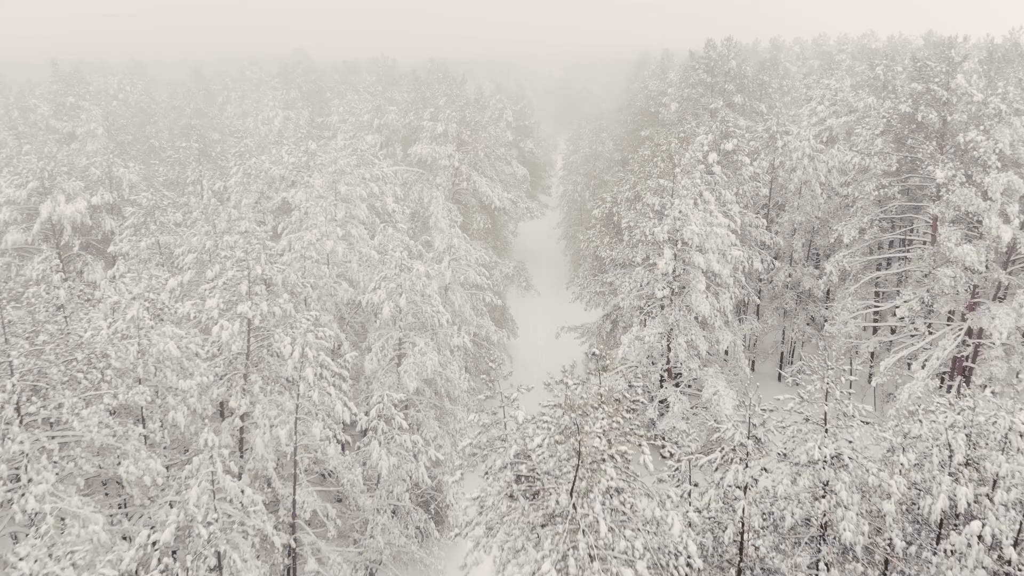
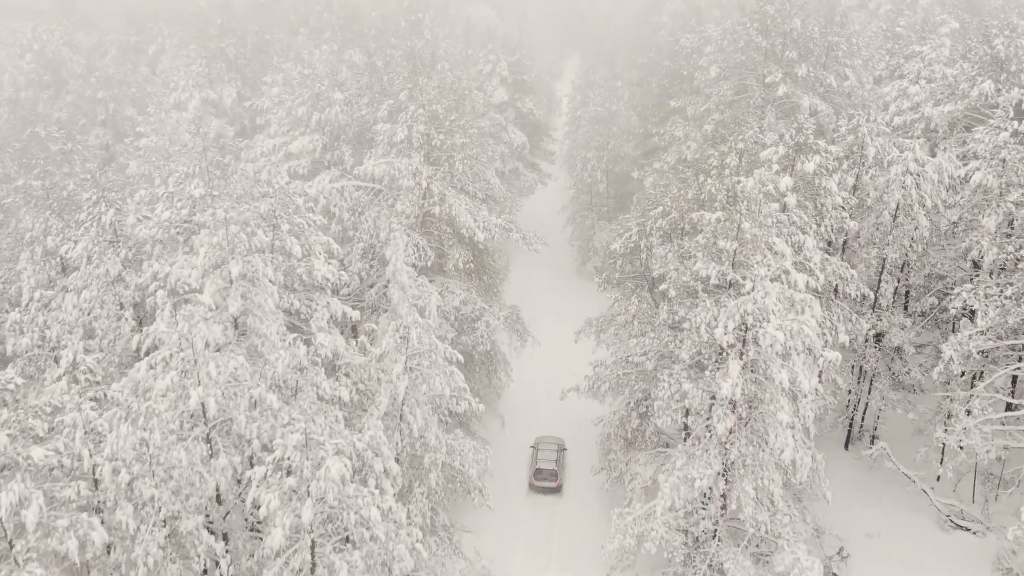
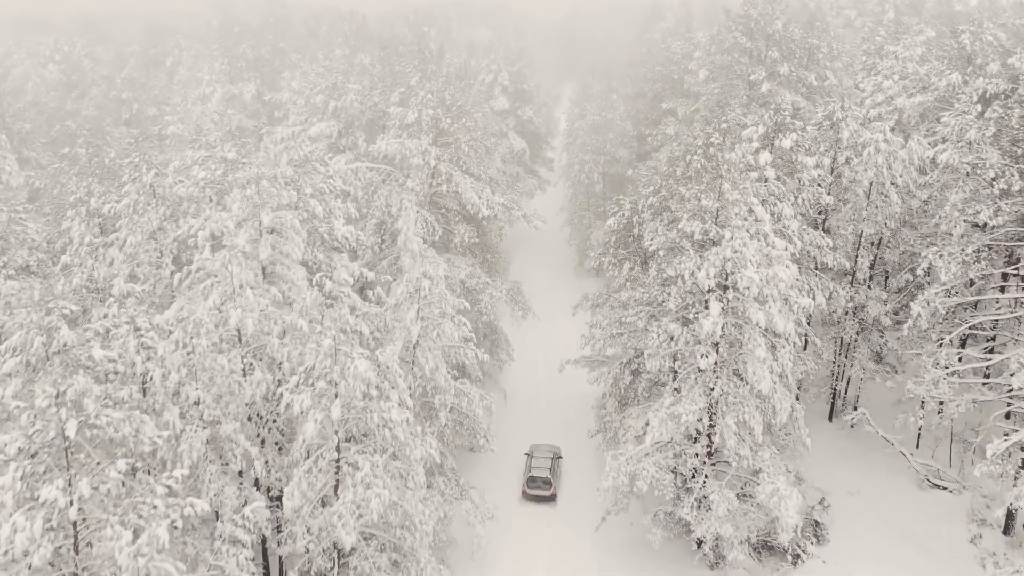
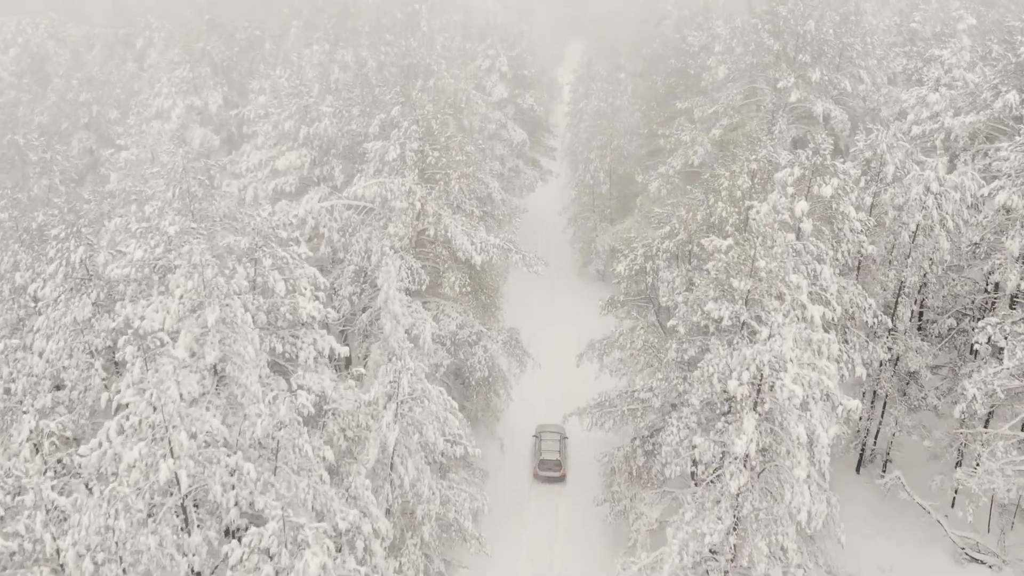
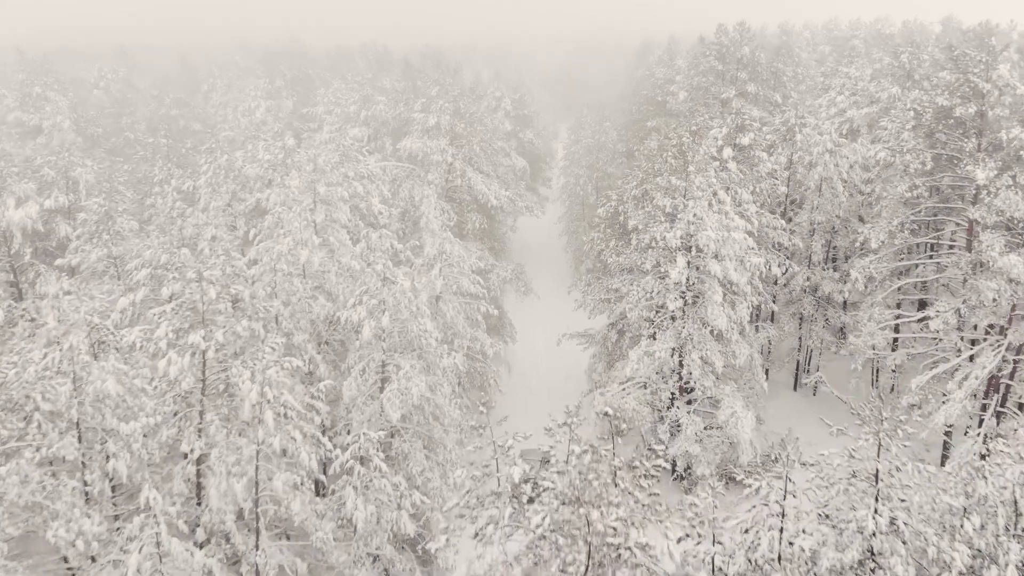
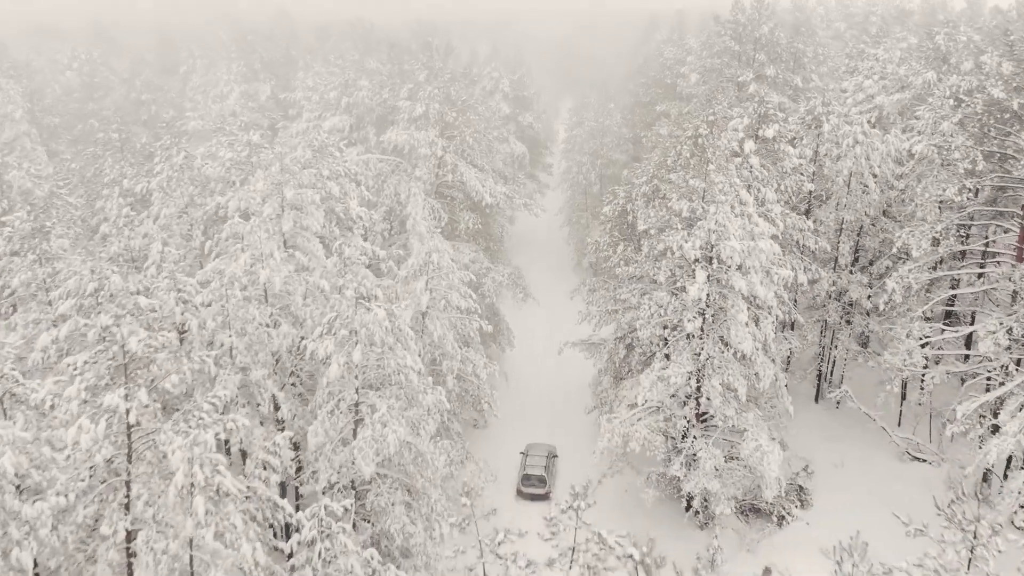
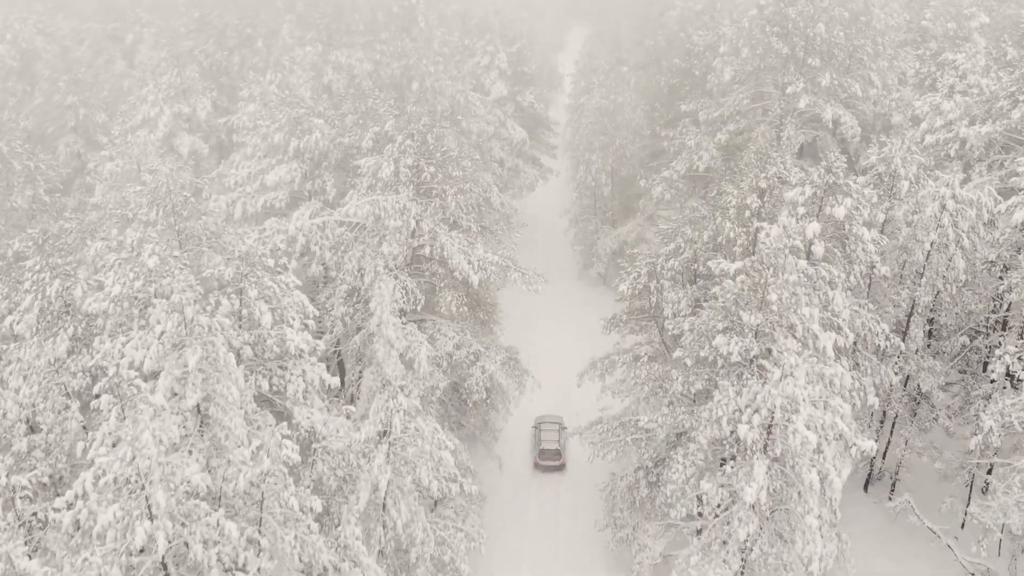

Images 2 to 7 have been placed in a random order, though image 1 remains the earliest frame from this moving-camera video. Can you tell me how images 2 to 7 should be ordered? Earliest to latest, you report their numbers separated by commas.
5, 6, 3, 2, 4, 7
